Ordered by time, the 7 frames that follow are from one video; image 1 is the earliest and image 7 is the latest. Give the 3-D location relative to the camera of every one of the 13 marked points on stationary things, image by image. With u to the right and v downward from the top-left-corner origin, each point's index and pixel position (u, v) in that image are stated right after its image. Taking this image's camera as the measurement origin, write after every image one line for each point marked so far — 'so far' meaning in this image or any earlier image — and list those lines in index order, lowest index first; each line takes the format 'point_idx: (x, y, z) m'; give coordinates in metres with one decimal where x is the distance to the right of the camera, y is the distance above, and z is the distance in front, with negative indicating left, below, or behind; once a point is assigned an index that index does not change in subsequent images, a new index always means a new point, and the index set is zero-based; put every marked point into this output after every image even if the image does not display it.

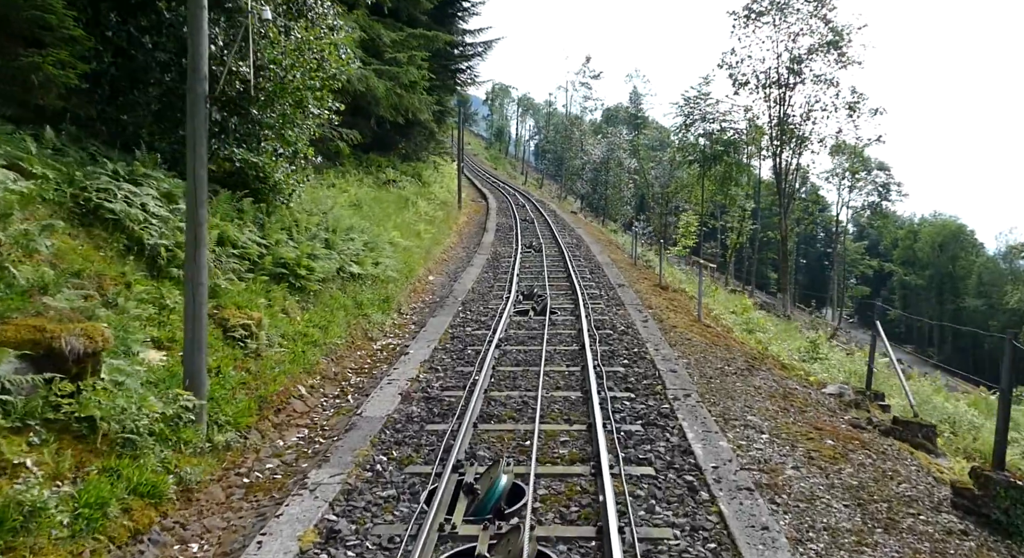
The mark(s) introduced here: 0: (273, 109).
0: (-3.4, +2.5, +11.4) m
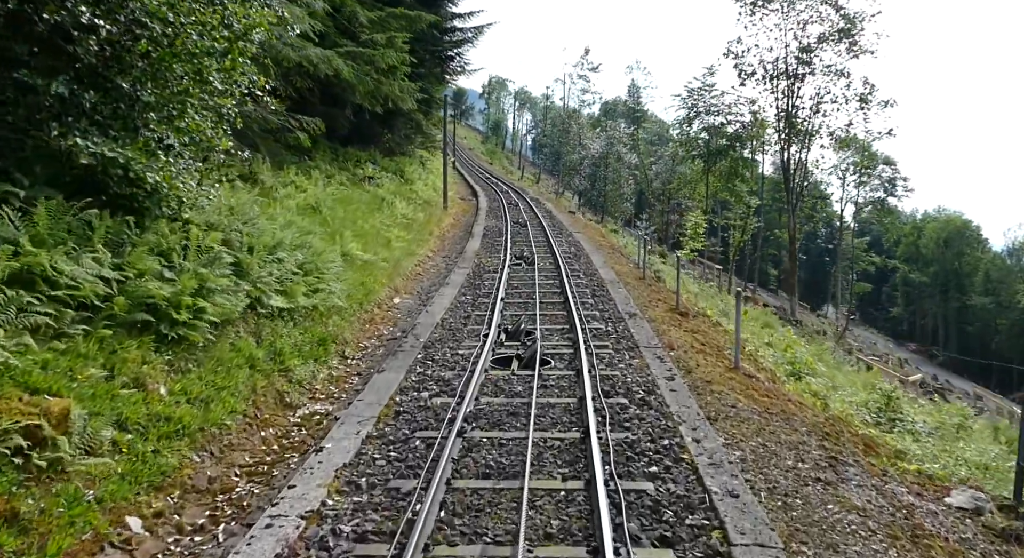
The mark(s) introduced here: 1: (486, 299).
0: (-3.7, +2.0, +8.2) m
1: (-0.4, -0.4, +13.2) m
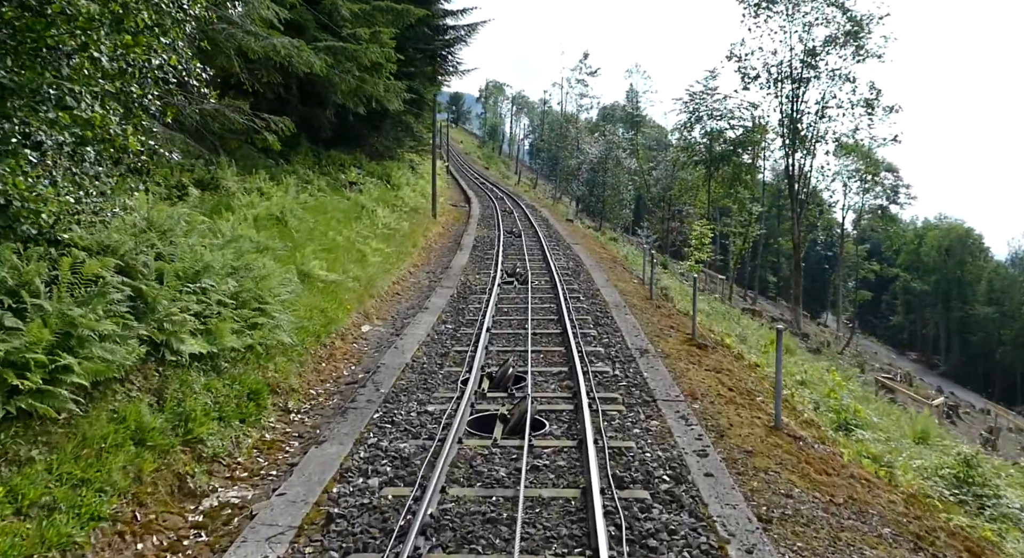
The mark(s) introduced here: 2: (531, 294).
0: (-3.8, +1.7, +6.2) m
1: (-0.6, -0.7, +11.2) m
2: (+0.3, -0.3, +14.2) m
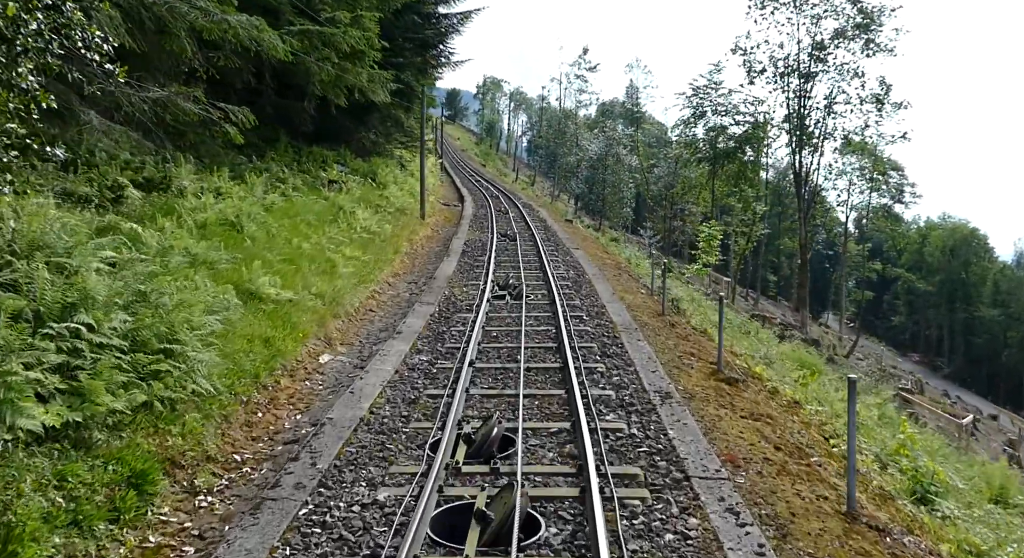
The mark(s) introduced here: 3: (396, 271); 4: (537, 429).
0: (-3.9, +1.4, +4.1) m
1: (-0.7, -1.0, +9.1) m
2: (+0.2, -0.5, +12.1) m
3: (-2.5, +0.2, +16.8) m
4: (+0.2, -1.3, +6.9) m
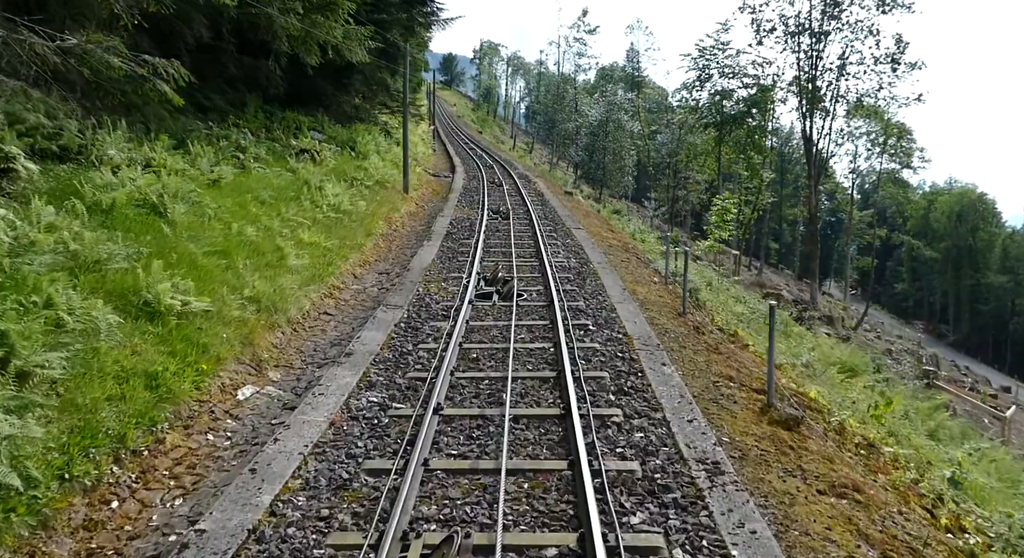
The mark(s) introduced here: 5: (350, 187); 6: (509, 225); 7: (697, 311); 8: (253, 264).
0: (-4.1, +1.1, +1.5) m
1: (-0.9, -1.1, +6.6) m
2: (0.0, -0.5, +9.6) m
3: (-2.6, +0.4, +14.3) m
4: (+0.1, -1.5, +4.4) m
5: (-4.0, +2.3, +19.6) m
6: (0.0, +1.3, +18.2) m
7: (+3.0, -0.5, +12.6) m
8: (-3.4, +0.2, +10.4) m
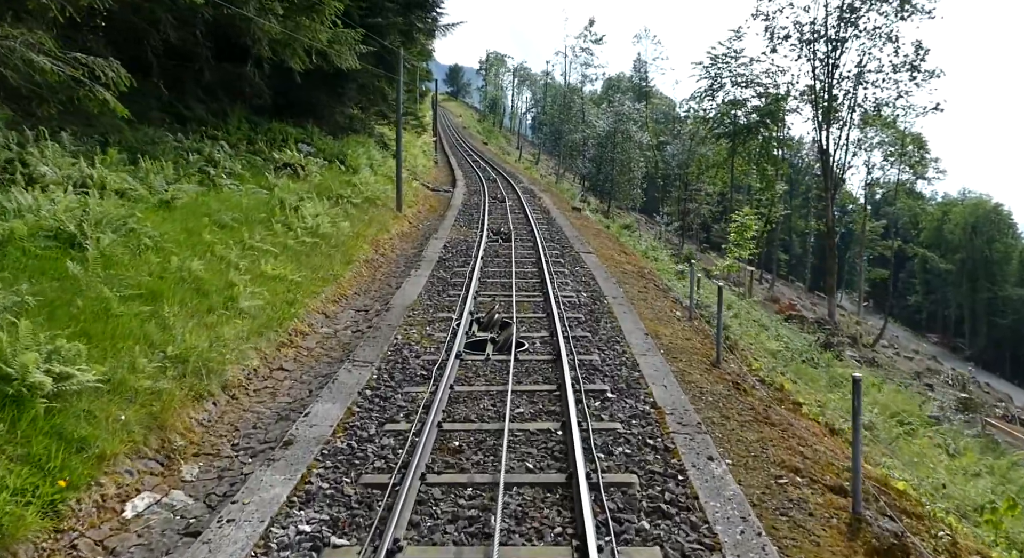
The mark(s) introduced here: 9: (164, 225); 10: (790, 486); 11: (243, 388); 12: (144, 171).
0: (-4.2, +0.7, -0.5) m
1: (-0.9, -1.5, +4.6) m
2: (0.0, -1.0, +7.5) m
3: (-2.6, -0.2, +12.3) m
4: (0.0, -1.9, +2.4) m
5: (-3.9, +1.6, +17.6) m
6: (0.0, +0.6, +16.2) m
7: (+3.0, -1.0, +10.5) m
8: (-3.5, -0.3, +8.4) m
9: (-4.6, +0.7, +10.8) m
10: (+2.1, -1.6, +5.9) m
11: (-2.6, -1.1, +7.7) m
12: (-6.0, +1.7, +12.8) m
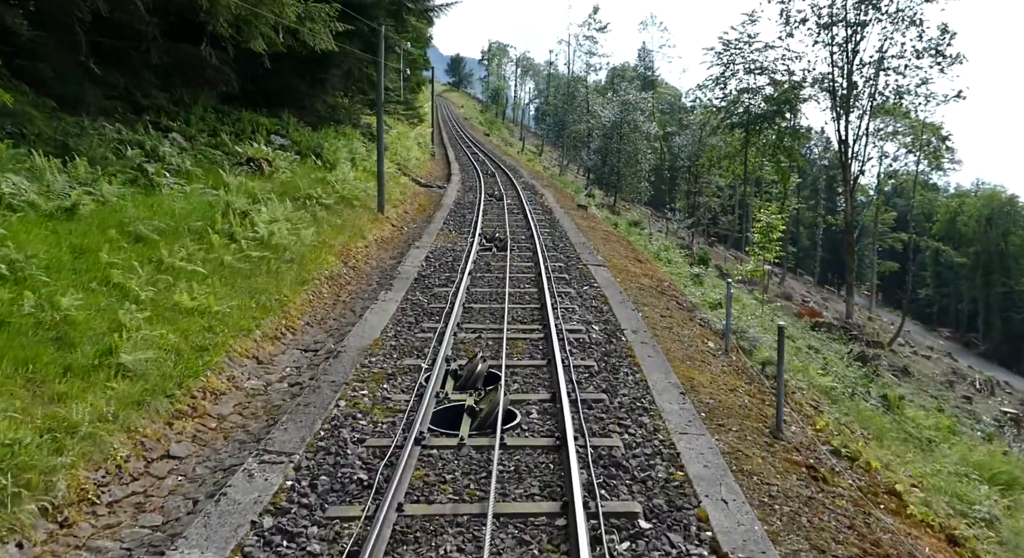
0: (-4.3, +0.2, -3.1) m
1: (-1.1, -2.0, +2.0) m
2: (-0.1, -1.4, +4.9) m
3: (-2.7, -0.5, +9.7) m
4: (-0.1, -2.4, -0.2) m
5: (-4.0, +1.3, +15.0) m
6: (-0.1, +0.3, +13.6) m
7: (+2.9, -1.4, +7.9) m
8: (-3.6, -0.7, +5.8) m
9: (-4.7, +0.3, +8.1) m
10: (+2.0, -2.0, +3.3) m
11: (-2.7, -1.5, +5.1) m
12: (-6.1, +1.4, +10.2) m
